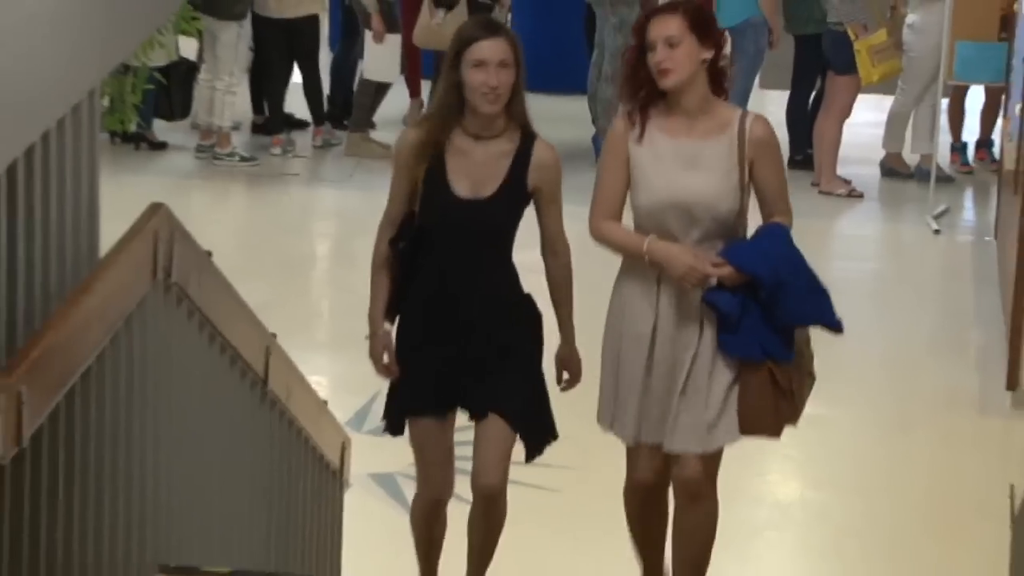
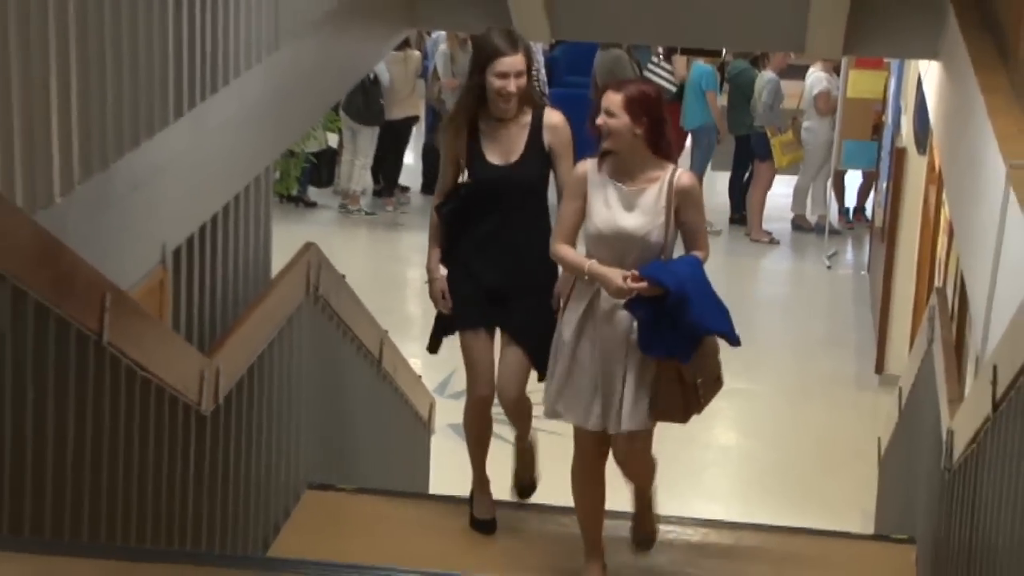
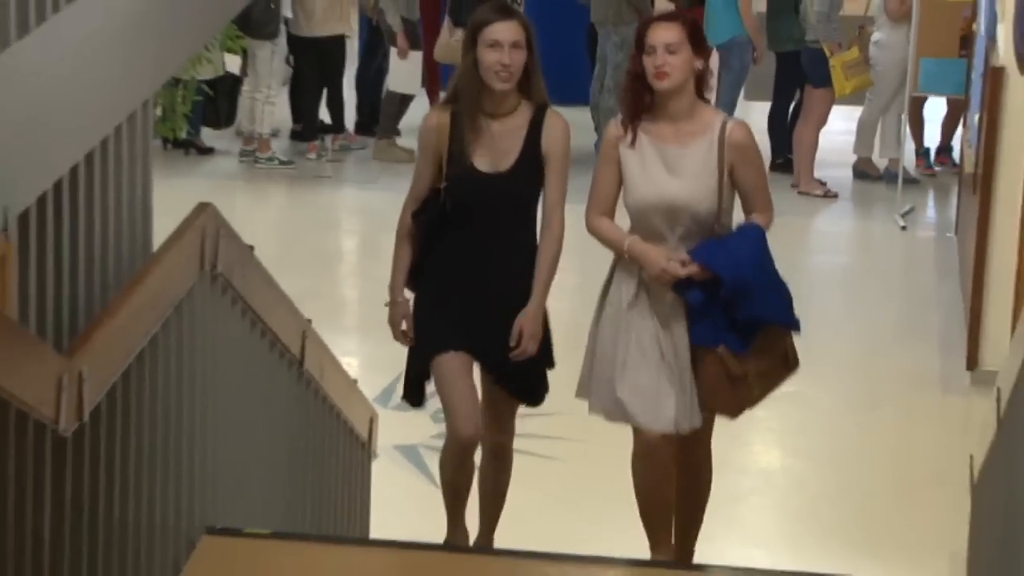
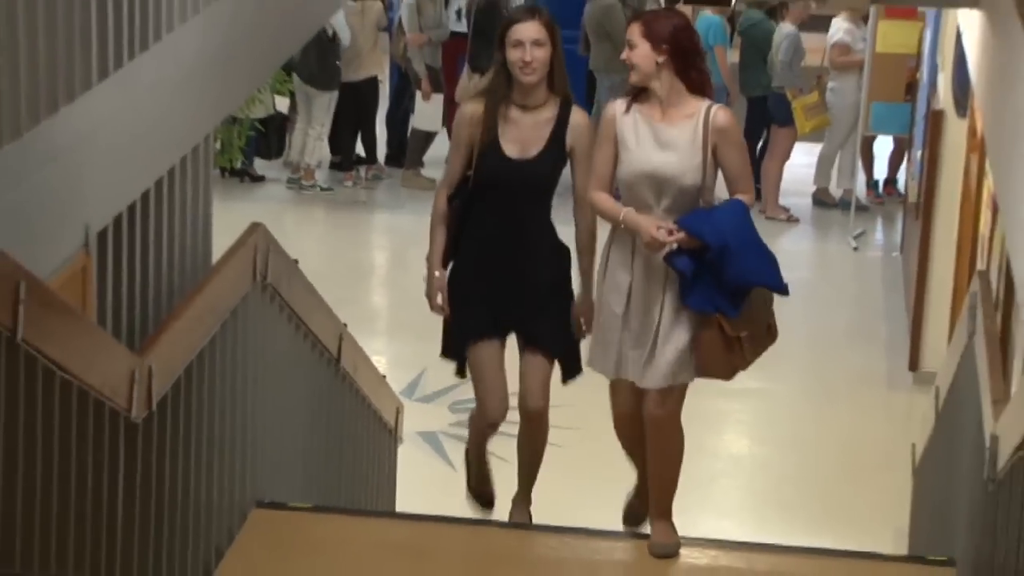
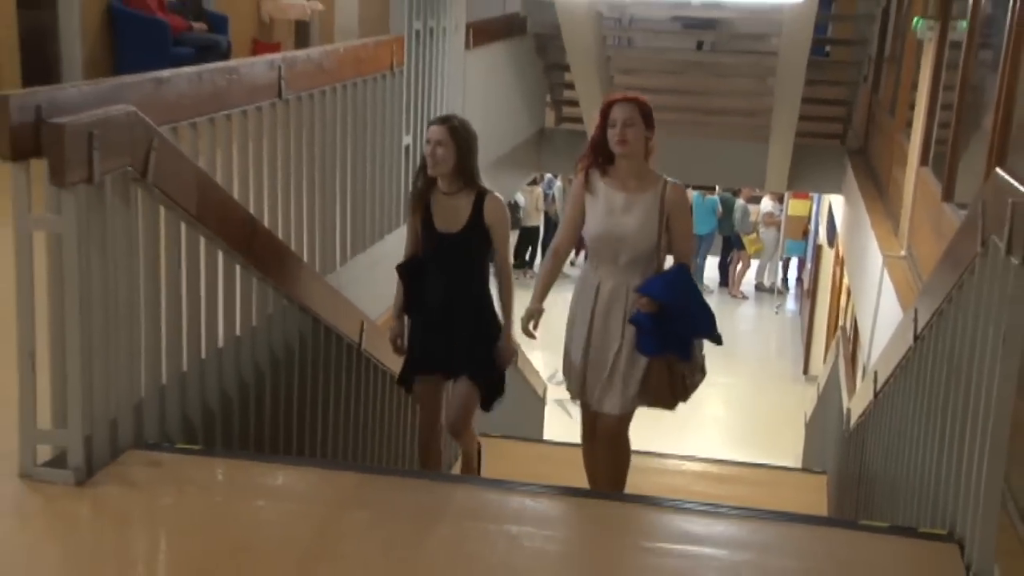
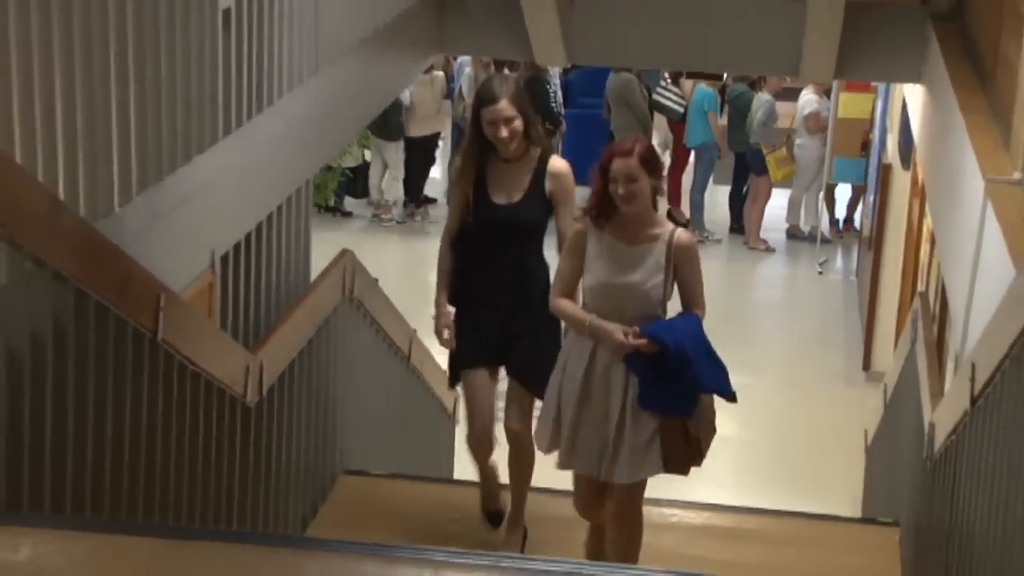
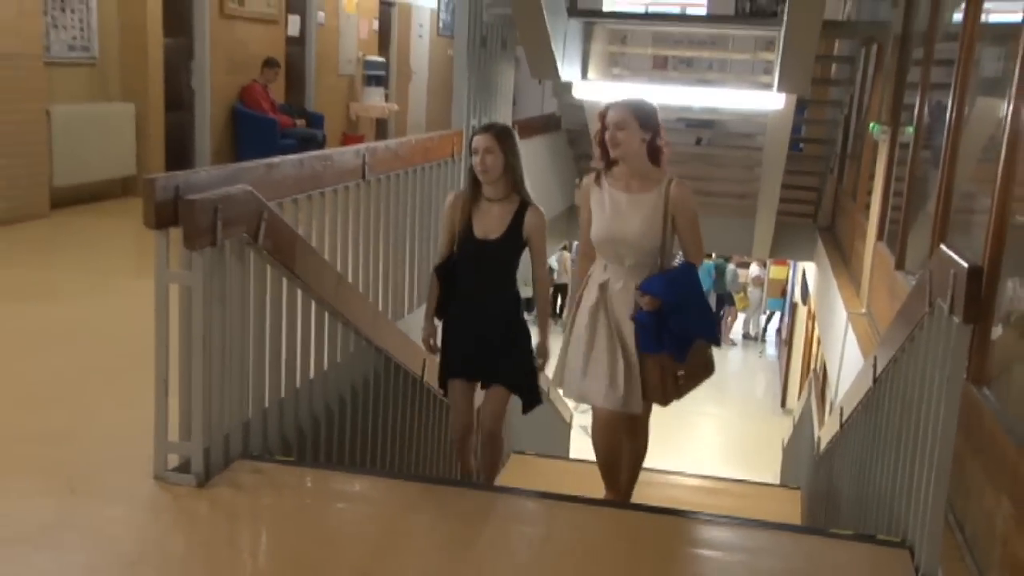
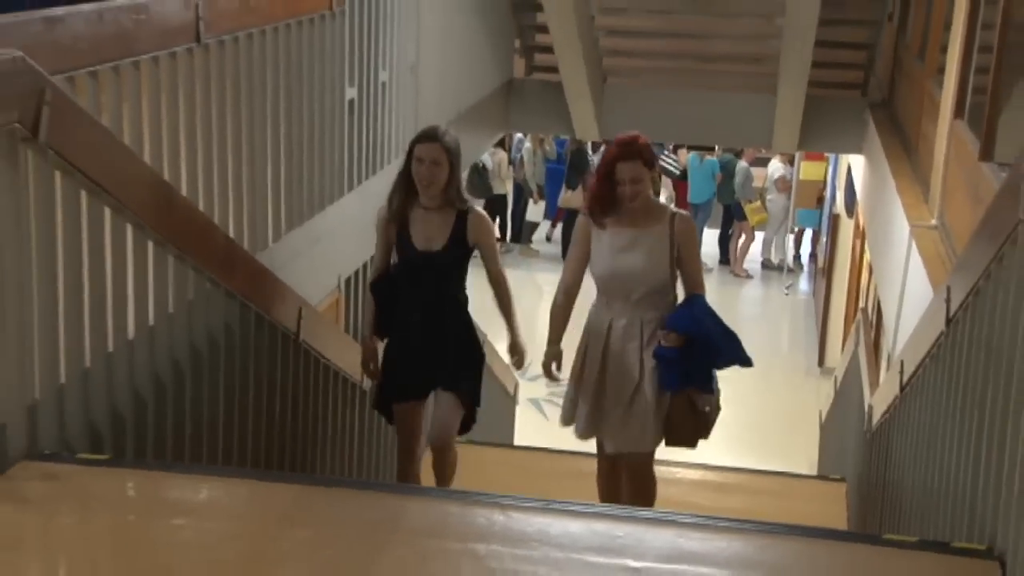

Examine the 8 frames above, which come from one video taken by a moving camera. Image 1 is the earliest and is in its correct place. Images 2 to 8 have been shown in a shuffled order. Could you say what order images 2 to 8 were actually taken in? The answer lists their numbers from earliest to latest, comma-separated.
3, 4, 2, 6, 8, 5, 7
